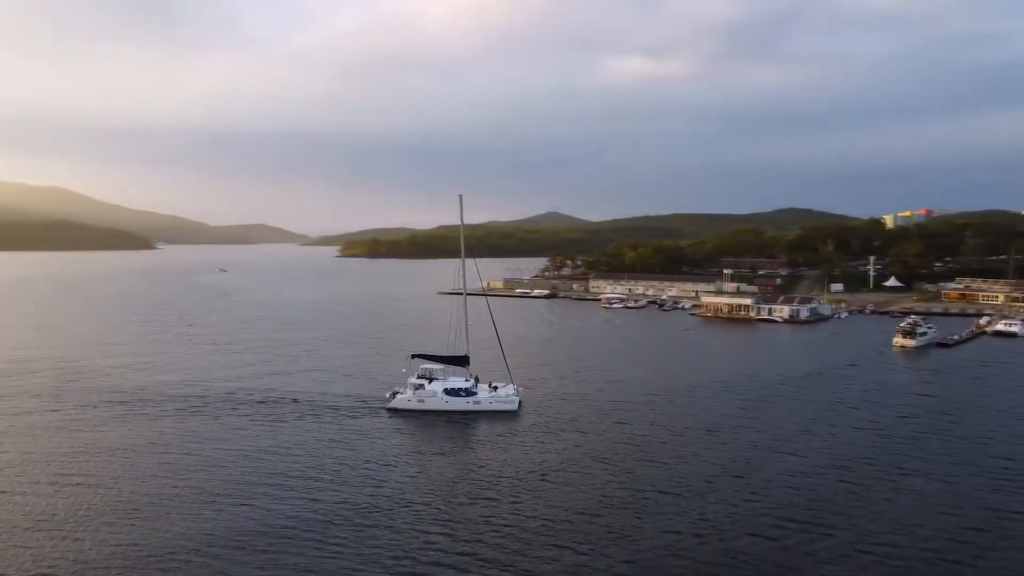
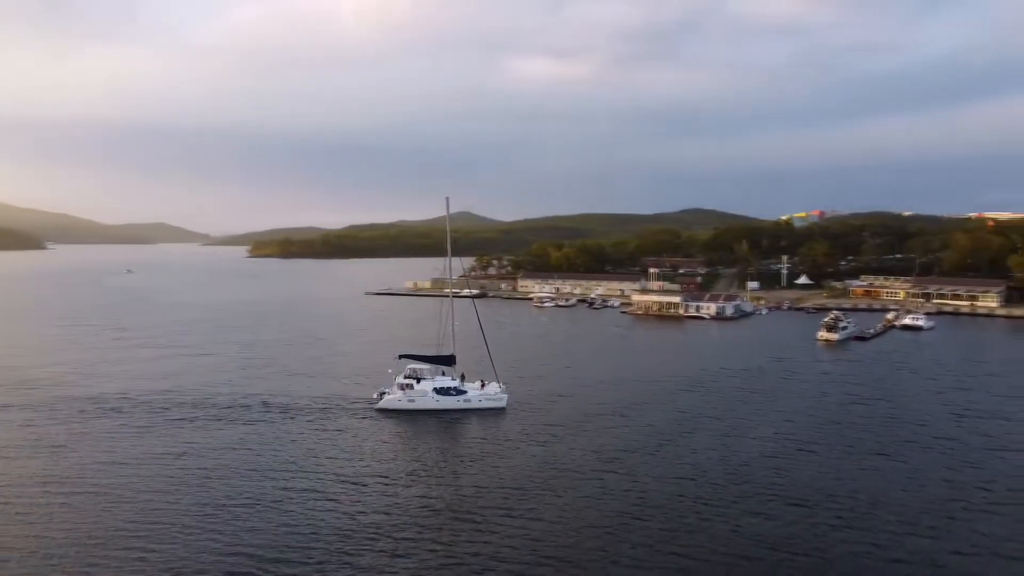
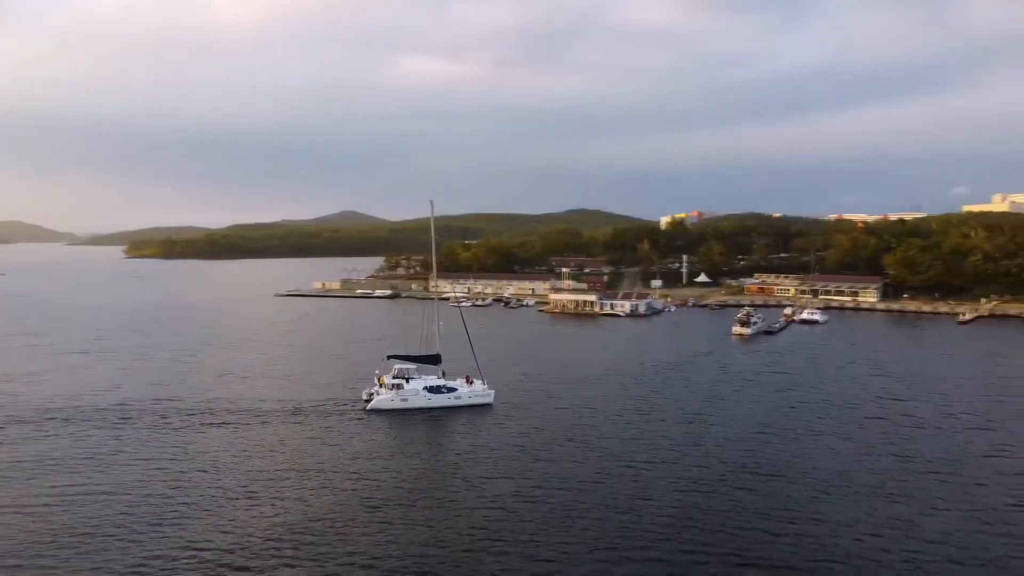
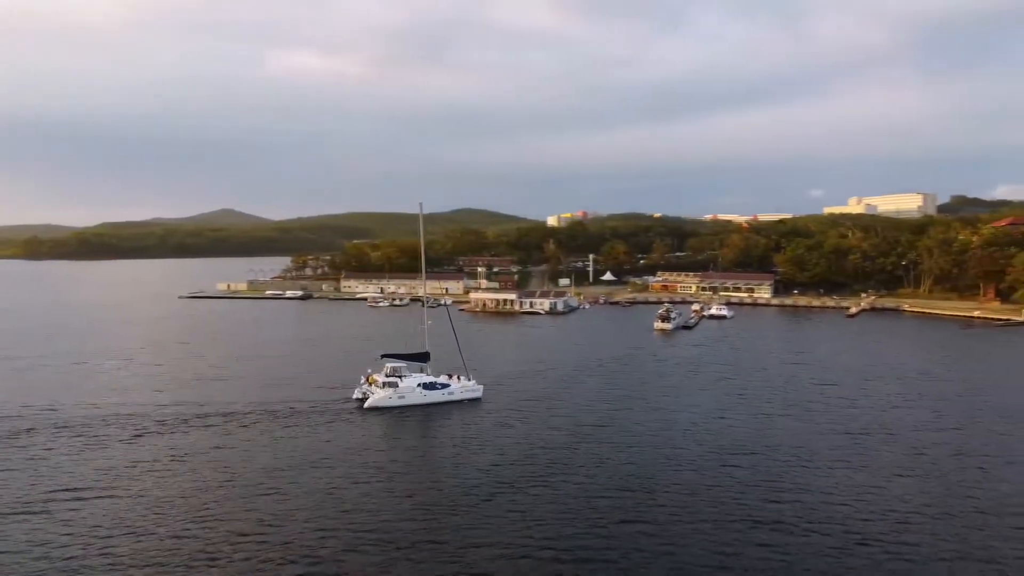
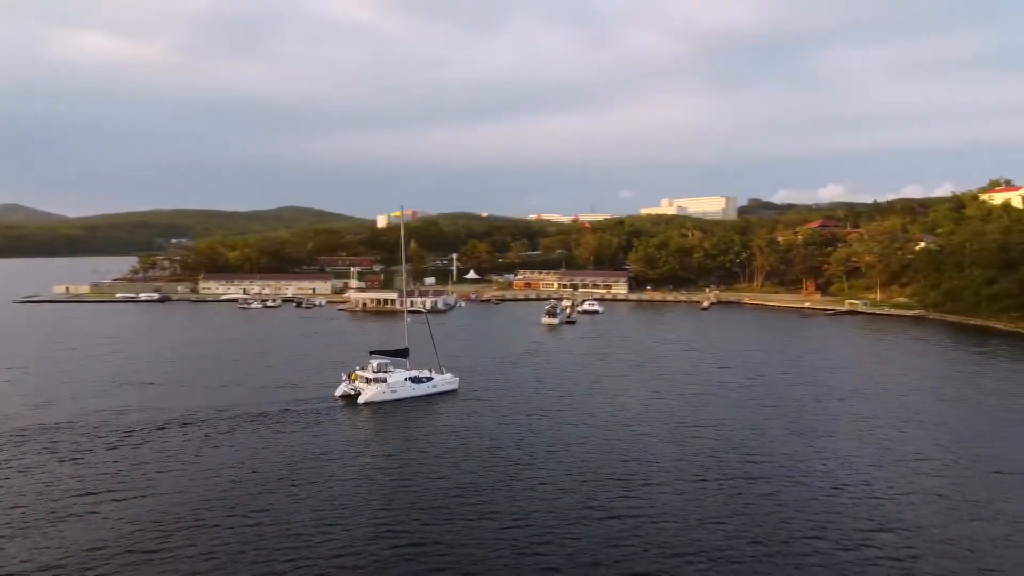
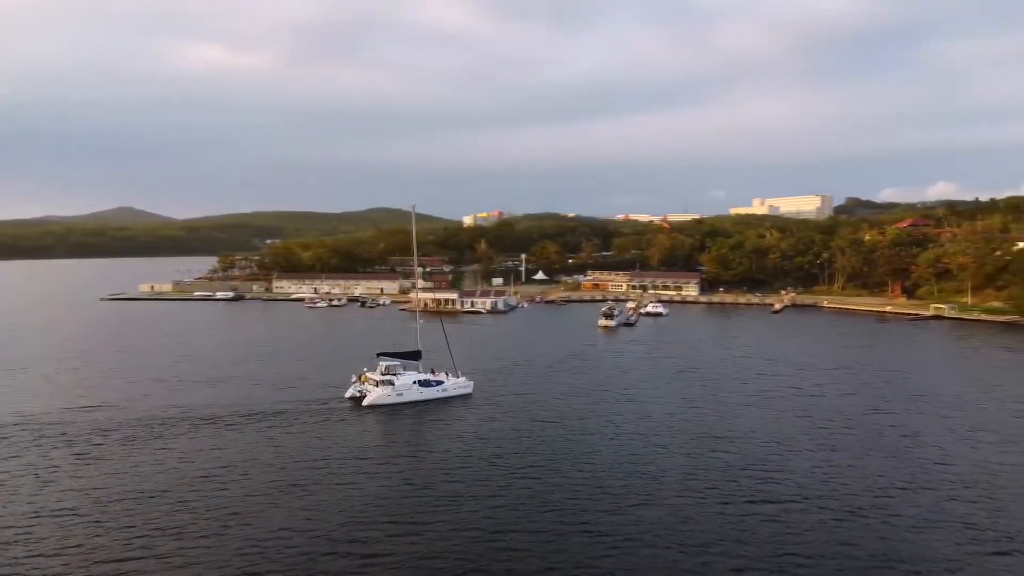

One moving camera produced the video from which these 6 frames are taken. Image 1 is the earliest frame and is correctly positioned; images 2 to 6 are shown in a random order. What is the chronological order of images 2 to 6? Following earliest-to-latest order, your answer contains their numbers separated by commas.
2, 3, 4, 6, 5
